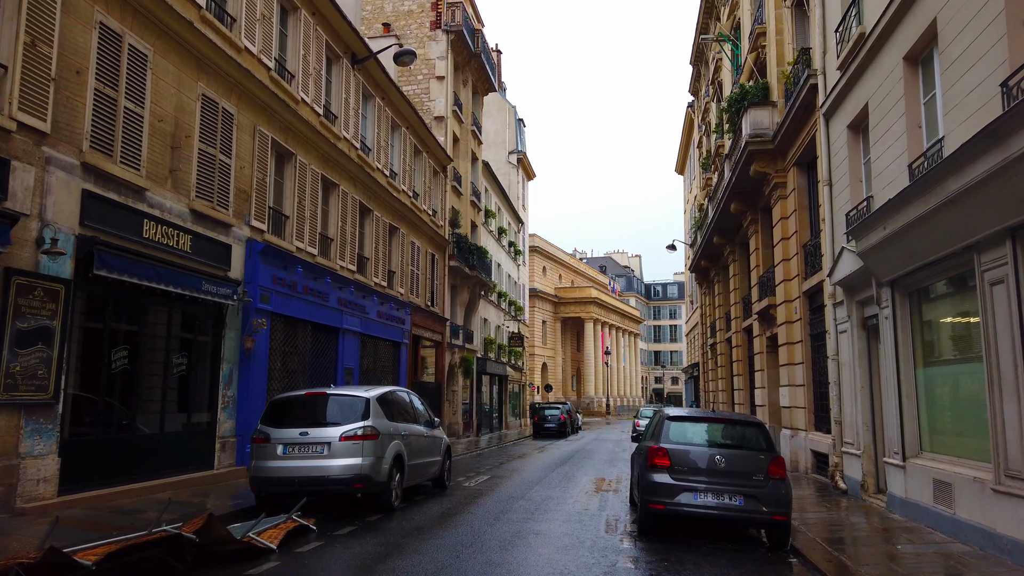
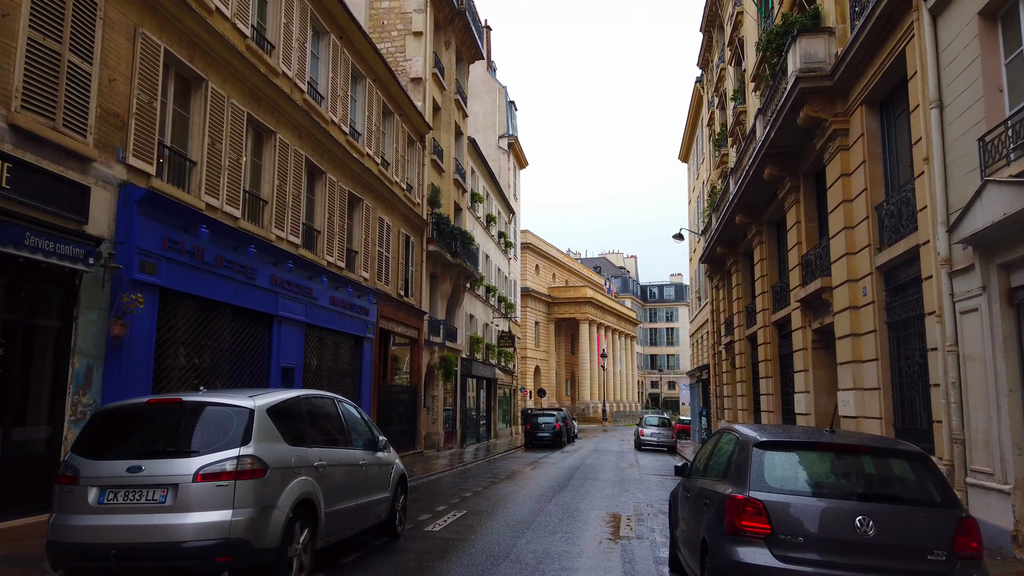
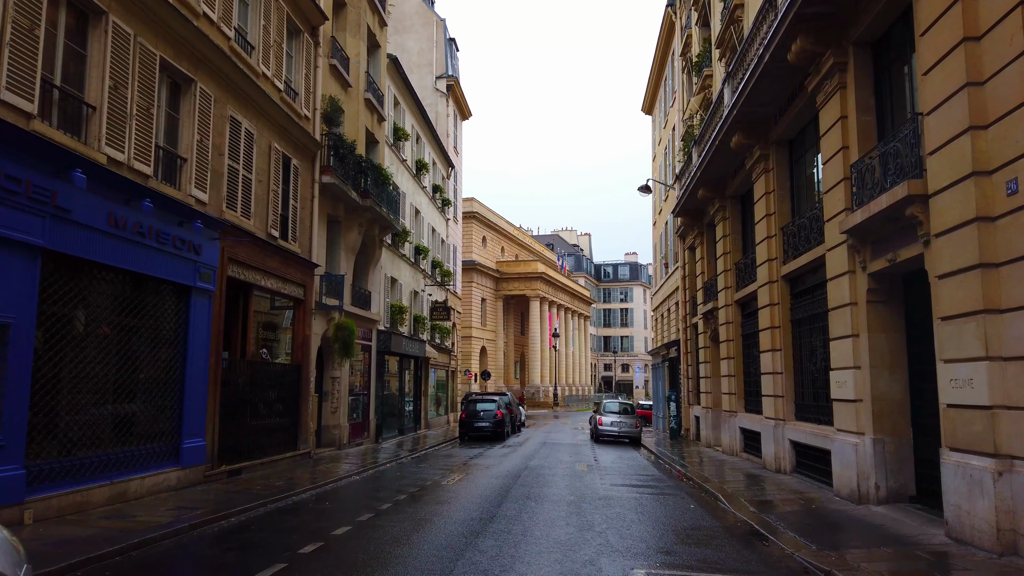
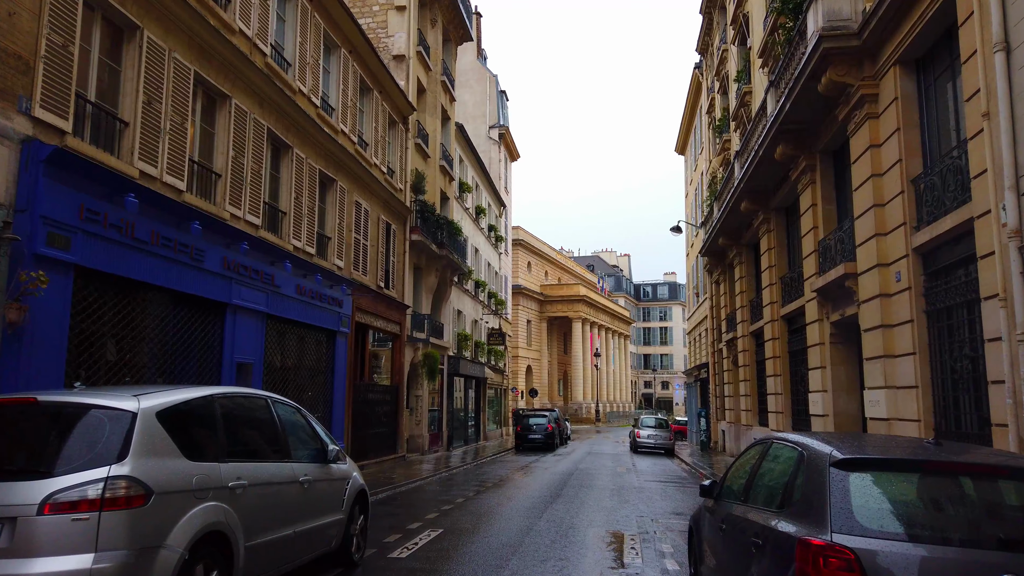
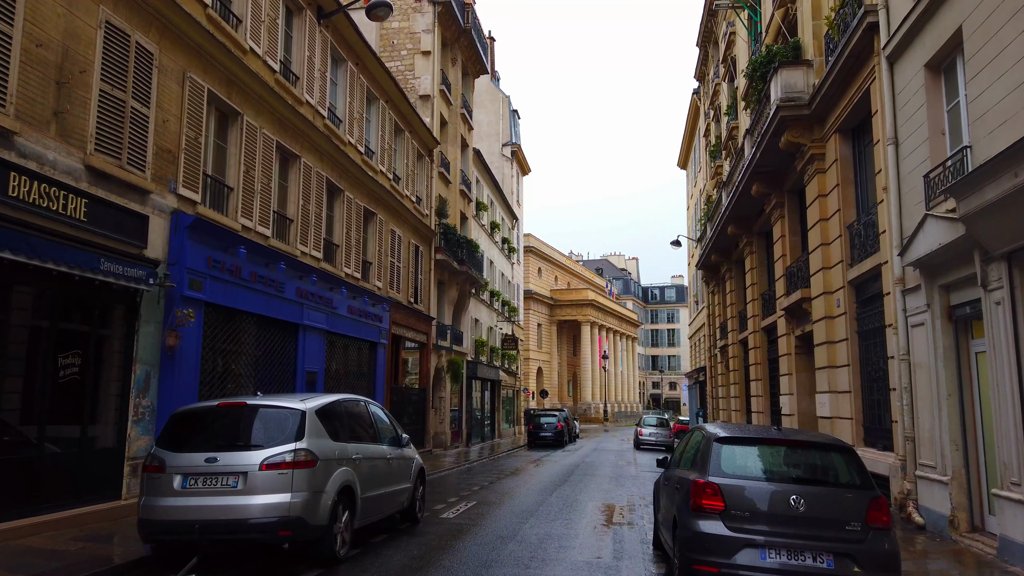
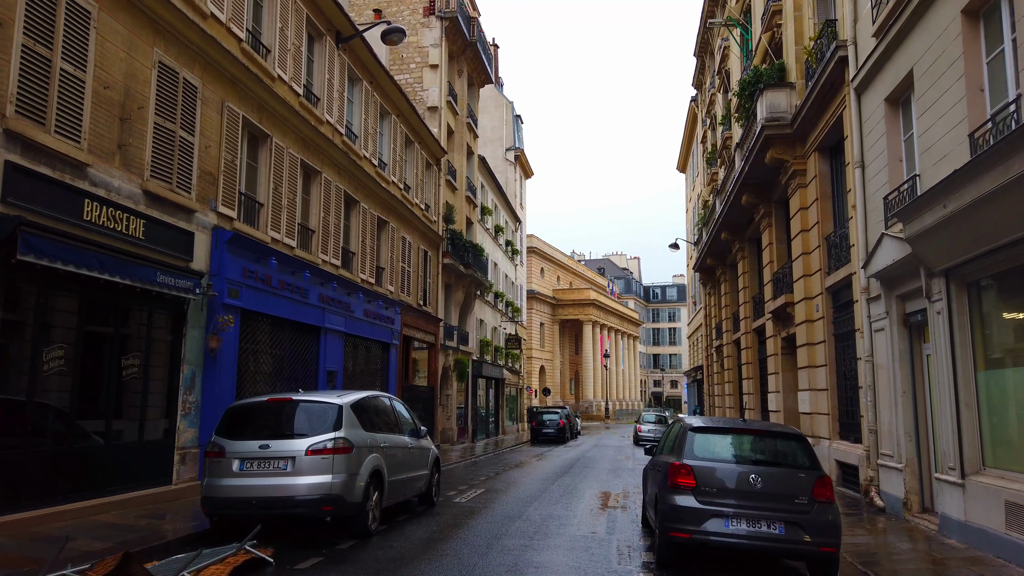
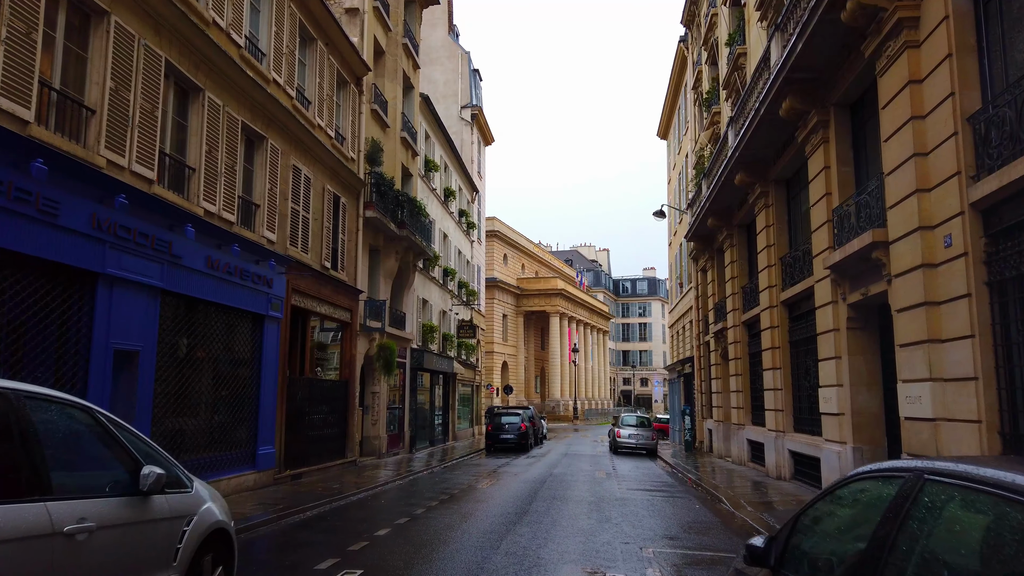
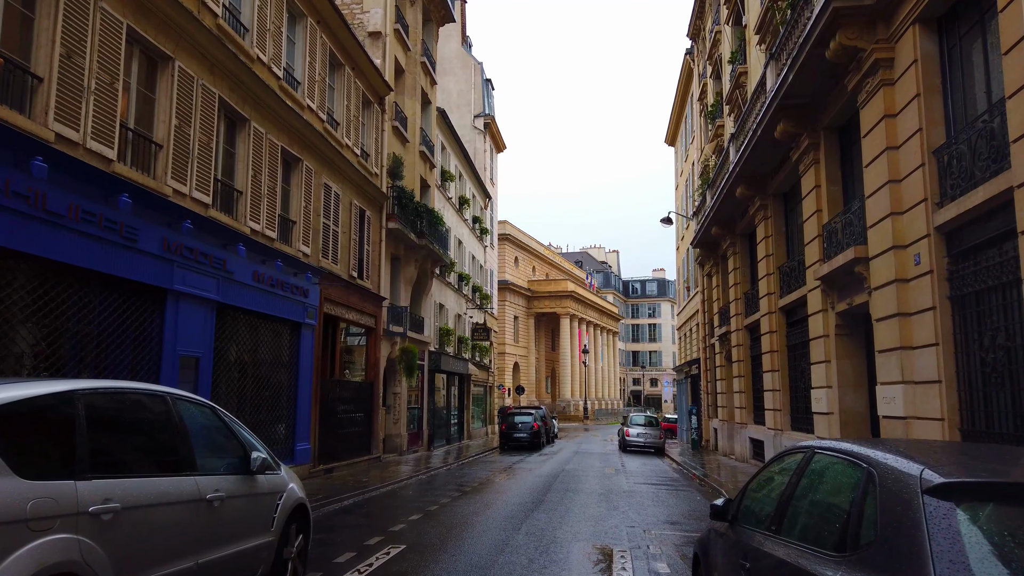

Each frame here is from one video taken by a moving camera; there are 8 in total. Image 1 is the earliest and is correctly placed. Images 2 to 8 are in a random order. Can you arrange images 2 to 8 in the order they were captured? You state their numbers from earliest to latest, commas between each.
6, 5, 2, 4, 8, 7, 3
